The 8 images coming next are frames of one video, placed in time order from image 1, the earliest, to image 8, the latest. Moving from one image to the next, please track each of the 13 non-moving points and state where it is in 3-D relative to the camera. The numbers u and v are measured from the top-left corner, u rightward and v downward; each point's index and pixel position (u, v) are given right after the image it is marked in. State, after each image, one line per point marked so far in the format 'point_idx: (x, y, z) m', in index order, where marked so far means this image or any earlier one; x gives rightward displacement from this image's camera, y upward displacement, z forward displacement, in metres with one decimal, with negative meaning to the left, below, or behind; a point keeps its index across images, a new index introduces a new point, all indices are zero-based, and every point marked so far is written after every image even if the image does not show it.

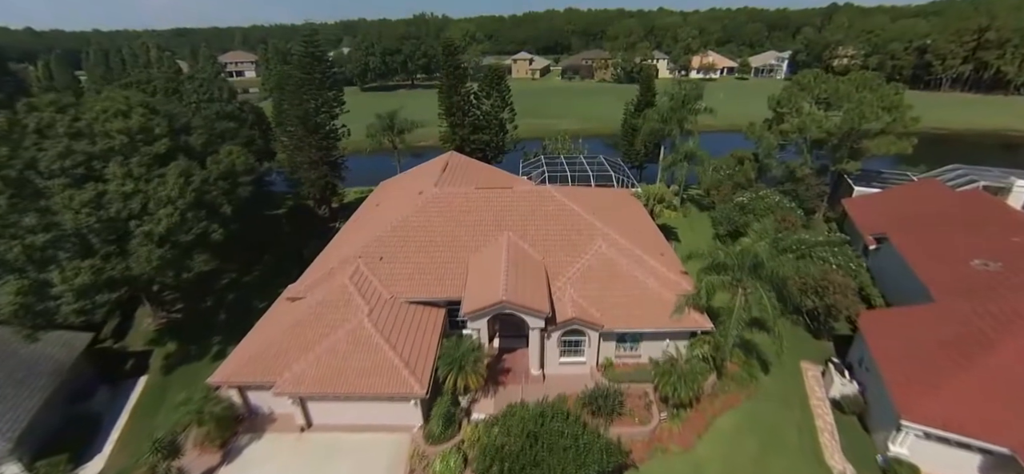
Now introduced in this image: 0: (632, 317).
0: (+5.6, -3.8, +17.7) m
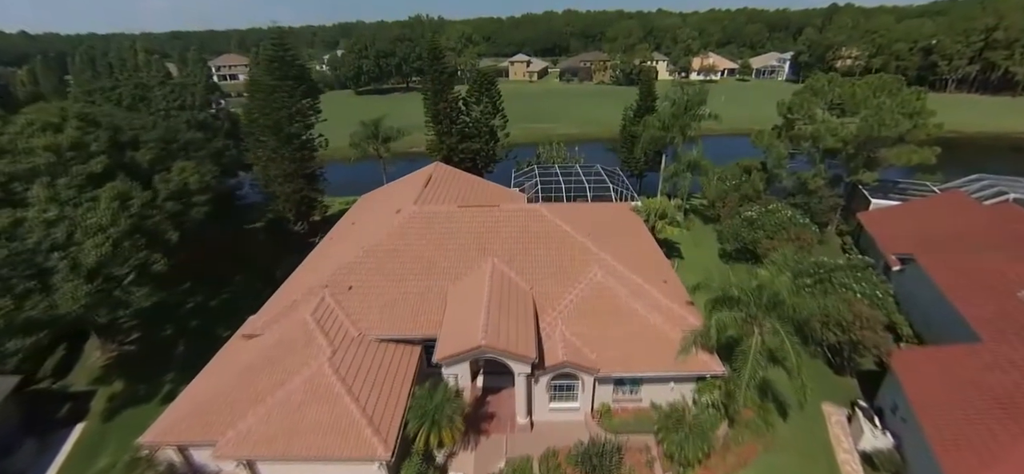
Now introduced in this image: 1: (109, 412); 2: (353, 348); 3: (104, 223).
0: (+4.9, -5.0, +15.5) m
1: (-19.1, -8.3, +17.9) m
2: (-6.7, -4.7, +16.1) m
3: (-16.0, +0.6, +14.8) m
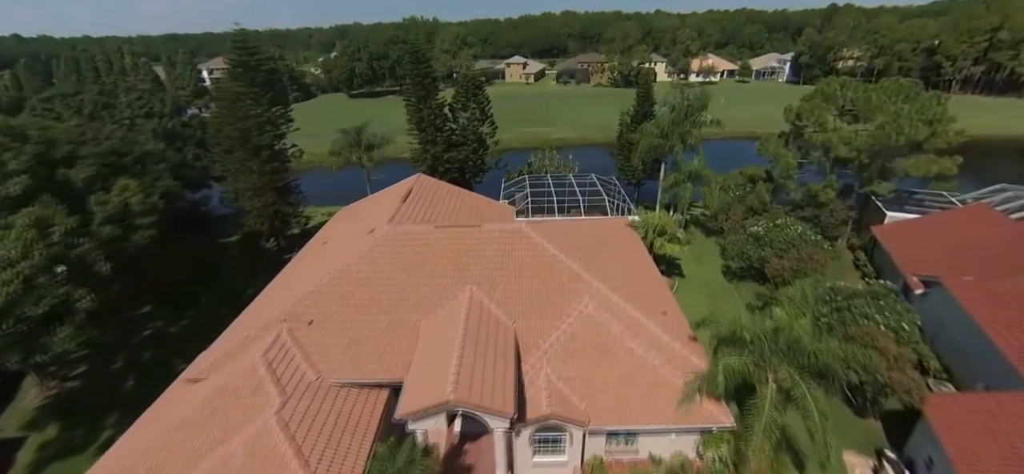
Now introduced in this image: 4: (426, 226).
0: (+4.1, -6.1, +13.4) m
1: (-19.9, -9.5, +15.8) m
2: (-7.6, -5.9, +14.0) m
3: (-16.9, -0.6, +12.8) m
4: (-4.4, +0.6, +19.4) m
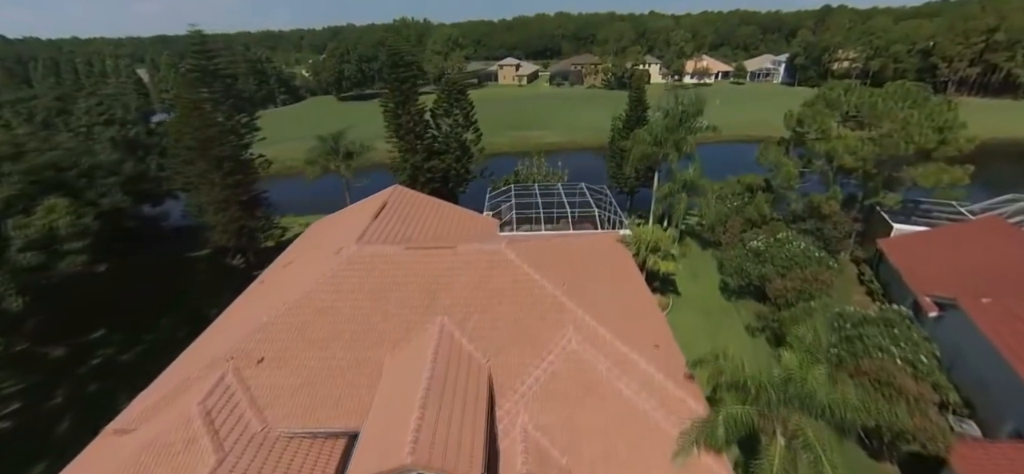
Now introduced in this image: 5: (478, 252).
0: (+3.2, -7.1, +11.7) m
1: (-20.8, -10.6, +13.8) m
2: (-8.5, -6.9, +12.2) m
3: (-17.8, -1.7, +10.9) m
4: (-5.4, -0.4, +17.6) m
5: (-1.6, -0.7, +16.9) m
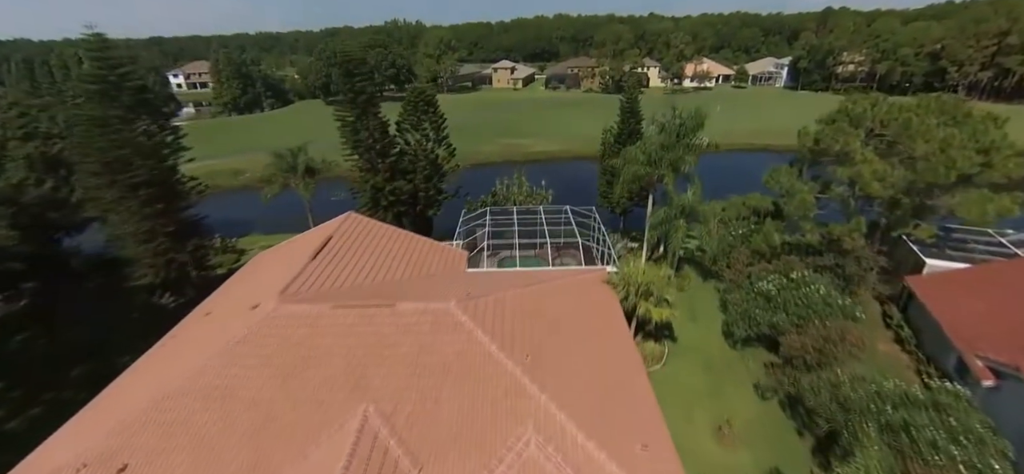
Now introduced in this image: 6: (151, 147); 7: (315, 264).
0: (+1.5, -9.1, +8.3) m
1: (-22.5, -12.6, +10.4) m
2: (-10.2, -8.9, +8.7) m
3: (-19.5, -3.7, +7.5) m
4: (-7.1, -2.4, +14.2) m
5: (-3.3, -2.7, +13.4) m
6: (-19.2, +4.8, +20.0) m
7: (-9.0, -1.2, +16.9) m
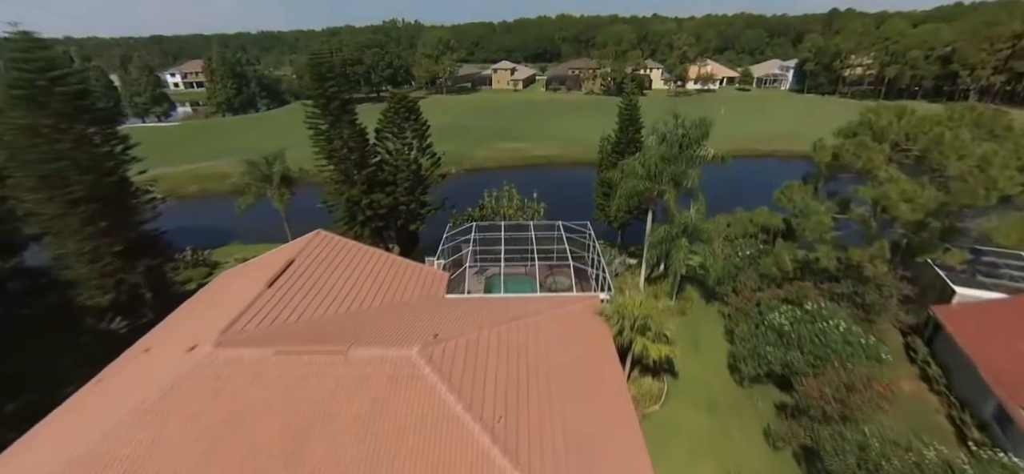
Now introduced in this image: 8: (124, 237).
0: (+0.5, -10.2, +6.2) m
1: (-23.5, -13.5, +8.5) m
2: (-11.1, -9.9, +6.8) m
3: (-20.4, -4.6, +5.5) m
4: (-8.0, -3.5, +12.2) m
5: (-4.1, -3.8, +11.4) m
6: (-19.9, +3.9, +18.1) m
7: (-9.8, -2.3, +15.0) m
8: (-19.9, +0.1, +19.3) m
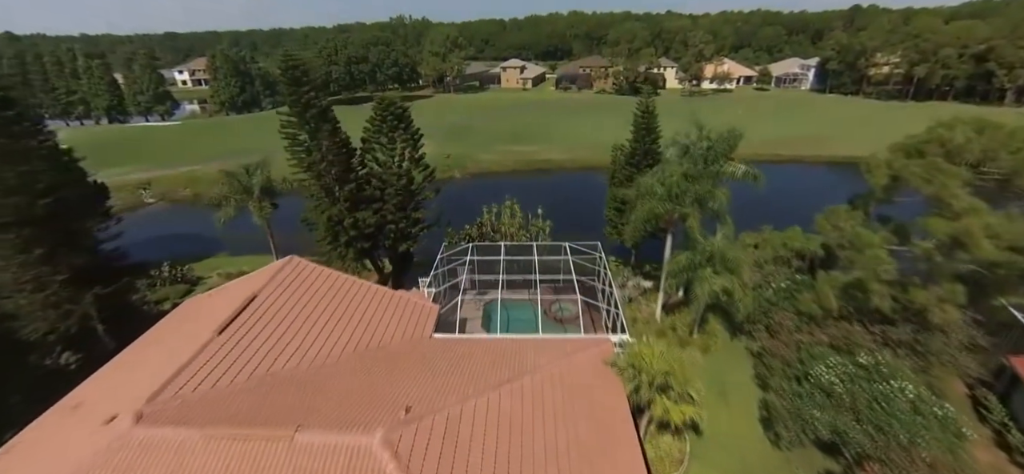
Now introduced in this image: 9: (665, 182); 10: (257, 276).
0: (+0.1, -11.7, +3.7) m
1: (-23.9, -14.7, +6.5) m
2: (-11.6, -11.2, +4.5) m
3: (-20.8, -5.8, +3.4) m
4: (-8.2, -4.8, +9.8) m
5: (-4.4, -5.2, +9.0) m
6: (-20.0, +2.7, +15.9) m
7: (-10.0, -3.6, +12.6) m
8: (-19.9, -1.0, +17.2) m
9: (+7.8, +2.9, +19.2) m
10: (-11.1, -1.7, +16.6) m
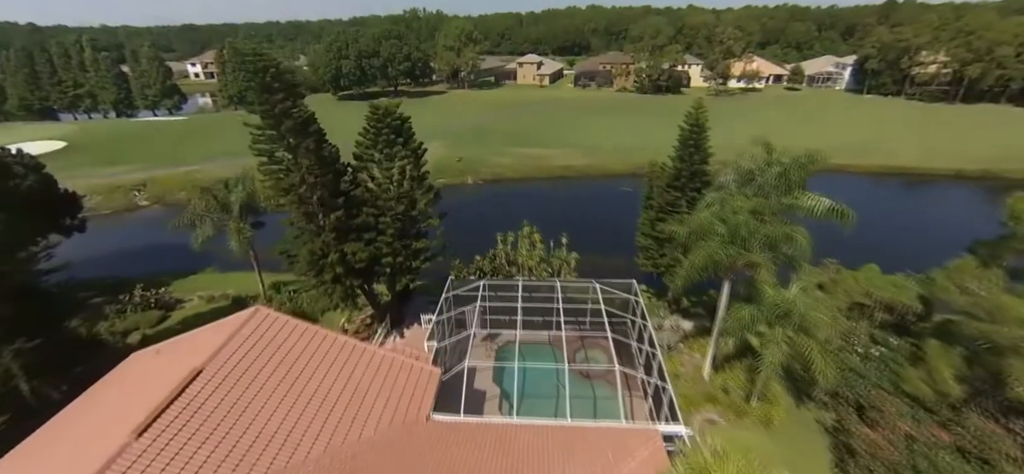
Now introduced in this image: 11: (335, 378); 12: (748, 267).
0: (+0.2, -13.7, +0.1) m
1: (-23.8, -16.1, +3.6) m
2: (-11.4, -13.0, +1.2) m
3: (-20.6, -7.4, +0.4) m
4: (-7.8, -6.6, +6.4) m
5: (-4.0, -7.1, +5.4) m
6: (-19.2, +1.3, +12.7) m
7: (-9.4, -5.3, +9.2) m
8: (-19.1, -2.5, +14.0) m
9: (+8.7, +0.8, +15.2) m
10: (-10.4, -3.3, +13.2) m
11: (-6.1, -4.7, +13.0) m
12: (+9.7, -1.1, +16.0) m
